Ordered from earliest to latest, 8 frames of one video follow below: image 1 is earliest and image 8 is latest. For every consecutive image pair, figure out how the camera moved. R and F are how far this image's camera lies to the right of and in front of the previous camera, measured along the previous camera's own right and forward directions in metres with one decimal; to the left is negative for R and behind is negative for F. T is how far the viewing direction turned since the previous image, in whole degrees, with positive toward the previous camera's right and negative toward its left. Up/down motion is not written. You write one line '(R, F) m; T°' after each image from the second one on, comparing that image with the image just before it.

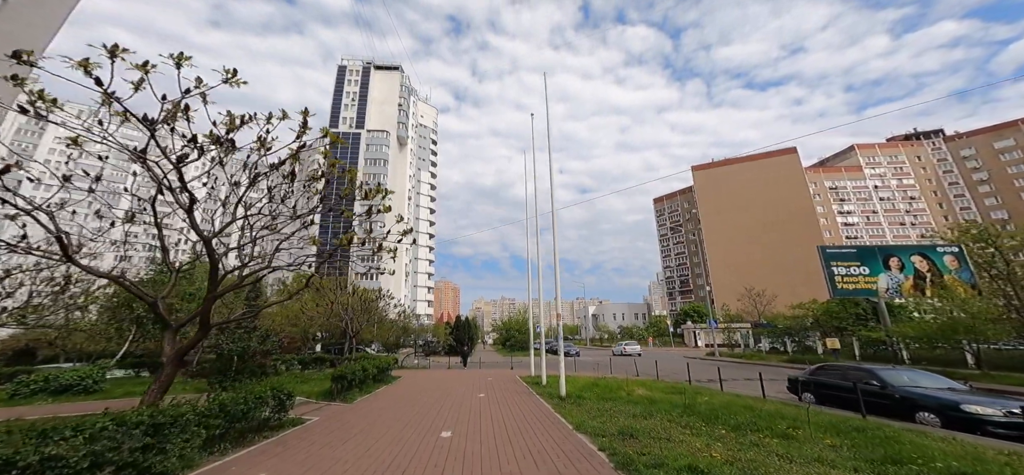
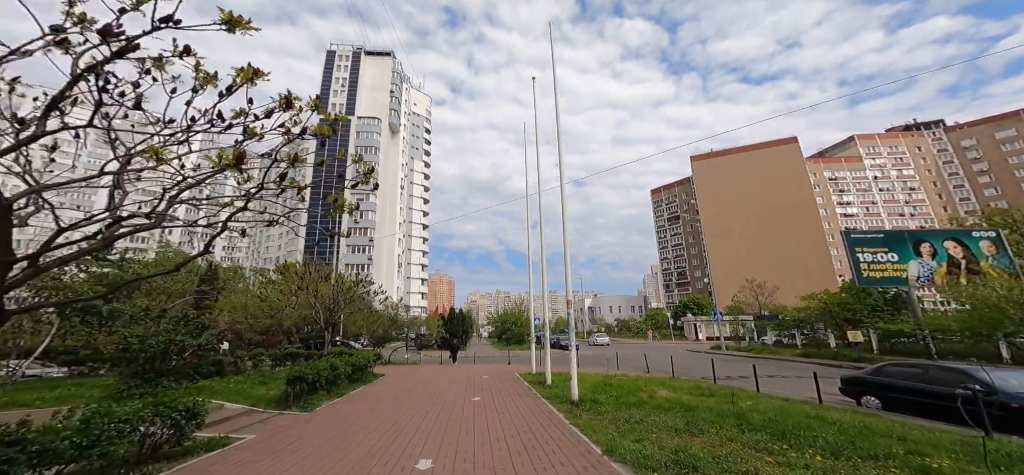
(-0.1, +1.8) m; +1°
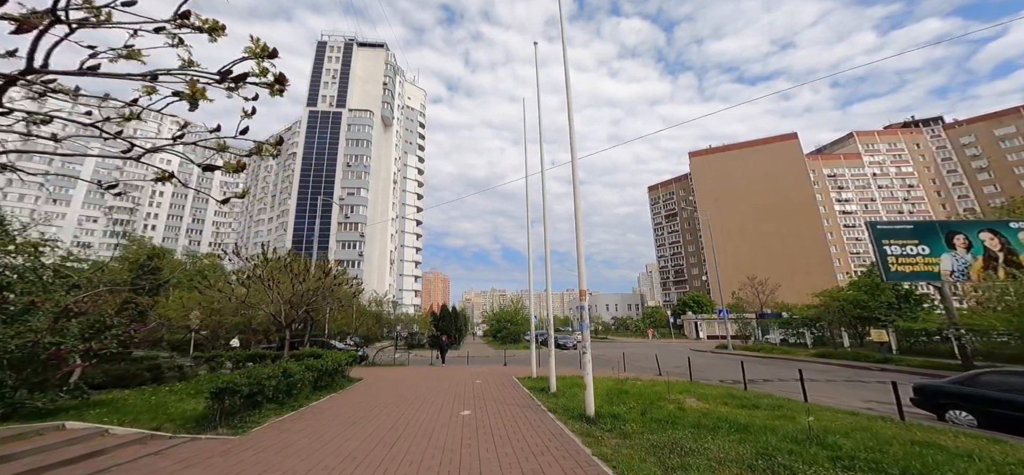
(-0.1, +1.7) m; +1°
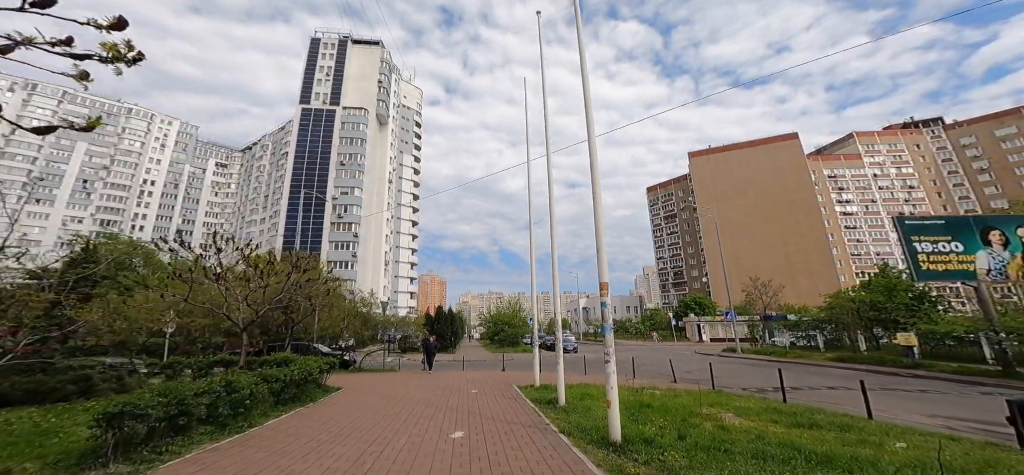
(-0.1, +1.4) m; 0°
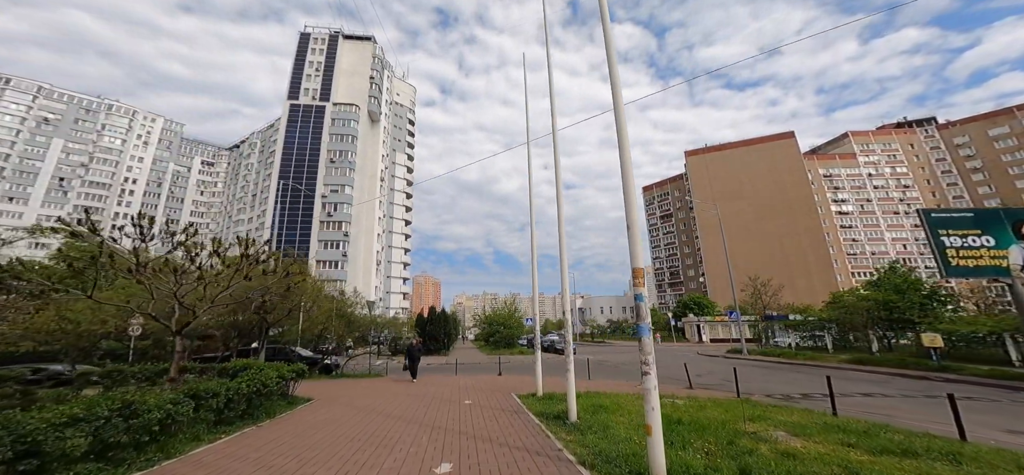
(-0.1, +1.4) m; +1°
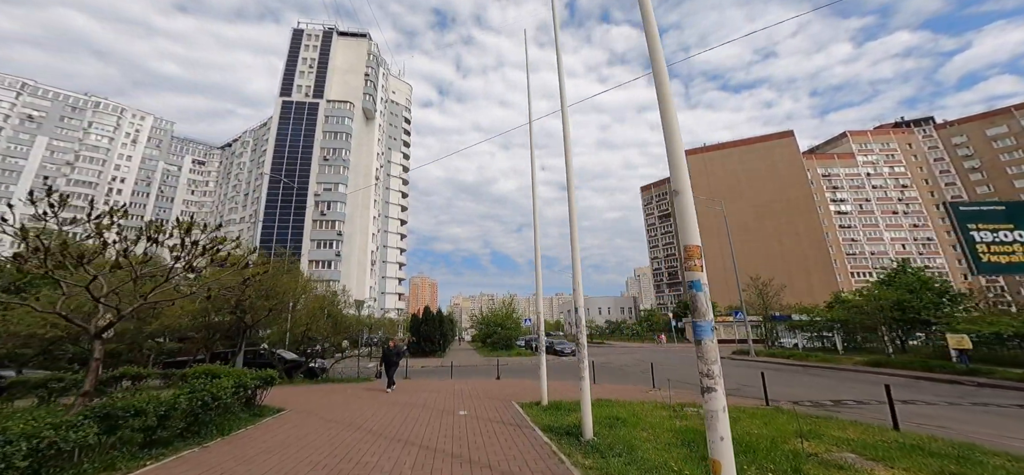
(-0.1, +1.1) m; +1°
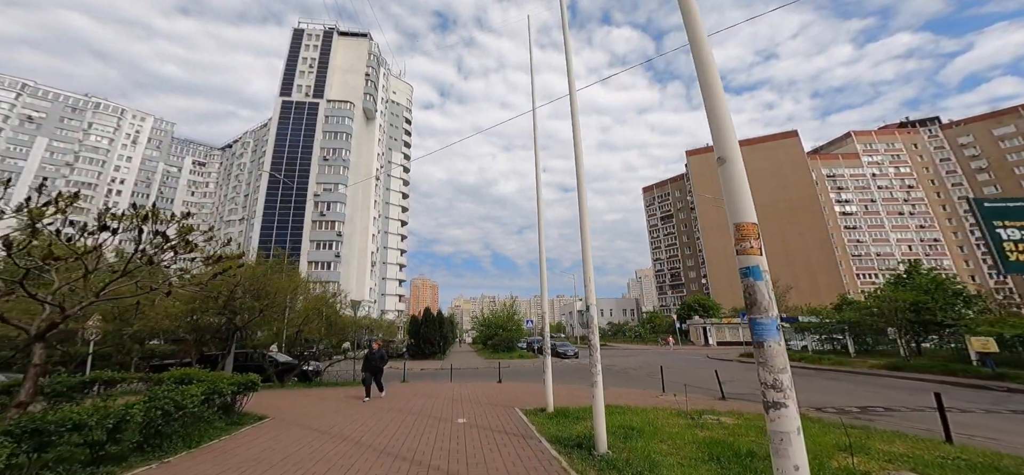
(0.0, +0.6) m; 0°
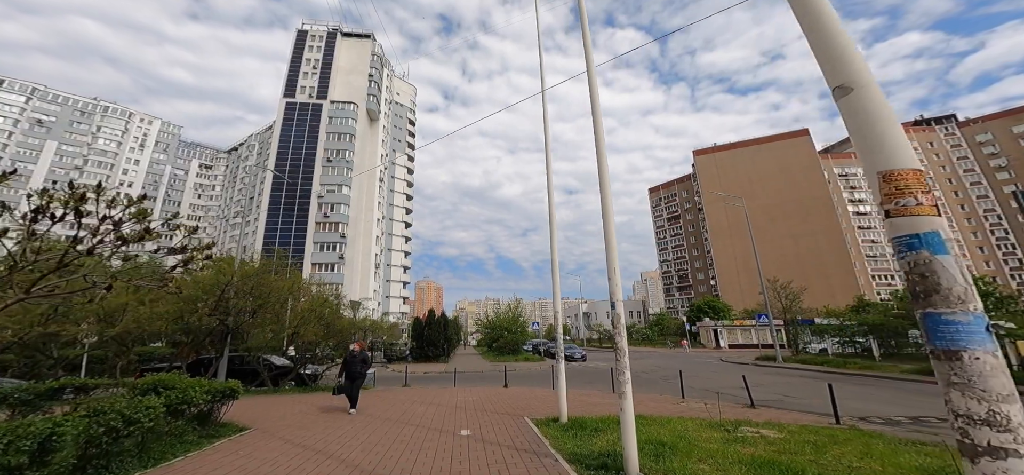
(-0.1, +0.8) m; -1°
